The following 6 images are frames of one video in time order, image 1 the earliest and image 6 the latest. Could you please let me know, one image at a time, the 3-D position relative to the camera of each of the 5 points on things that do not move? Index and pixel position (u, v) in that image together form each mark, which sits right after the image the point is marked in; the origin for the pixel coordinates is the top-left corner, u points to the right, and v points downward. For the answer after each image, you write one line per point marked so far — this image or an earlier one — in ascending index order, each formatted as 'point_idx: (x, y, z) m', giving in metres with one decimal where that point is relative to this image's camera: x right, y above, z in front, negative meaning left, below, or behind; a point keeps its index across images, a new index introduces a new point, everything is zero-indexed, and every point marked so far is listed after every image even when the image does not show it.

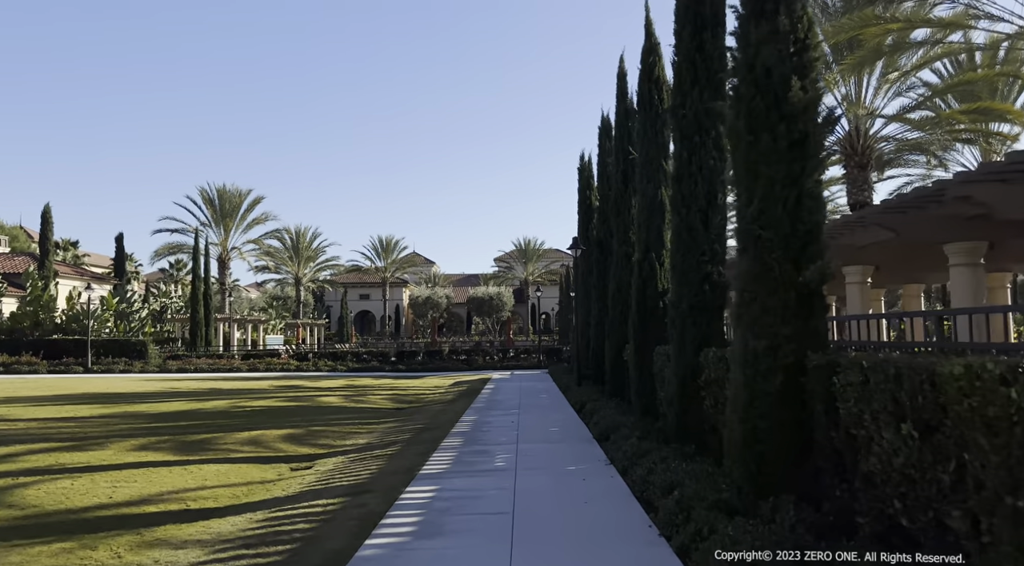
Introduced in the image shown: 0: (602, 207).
0: (+2.4, +2.0, +18.8) m
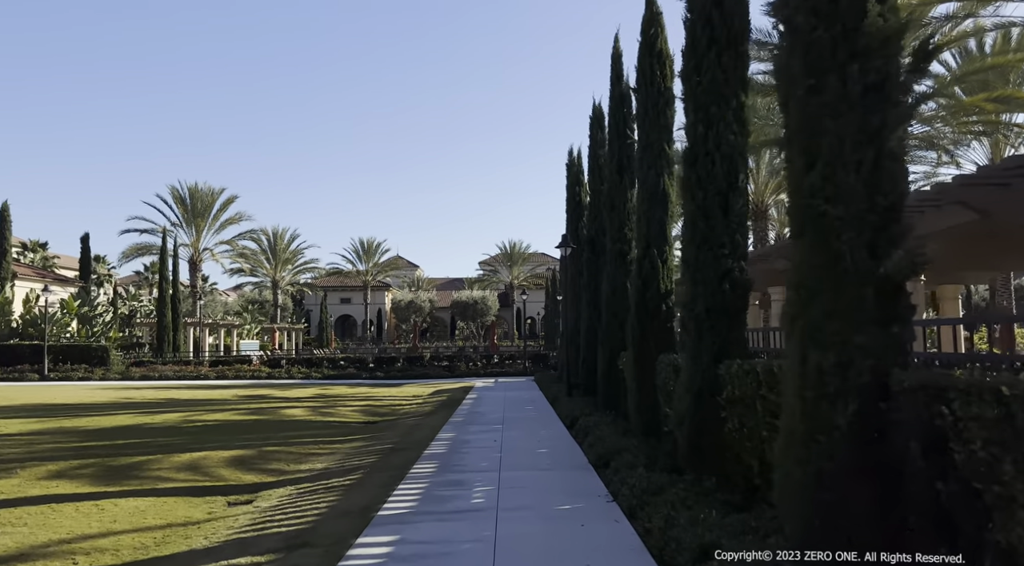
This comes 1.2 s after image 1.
0: (+2.0, +2.0, +17.4) m
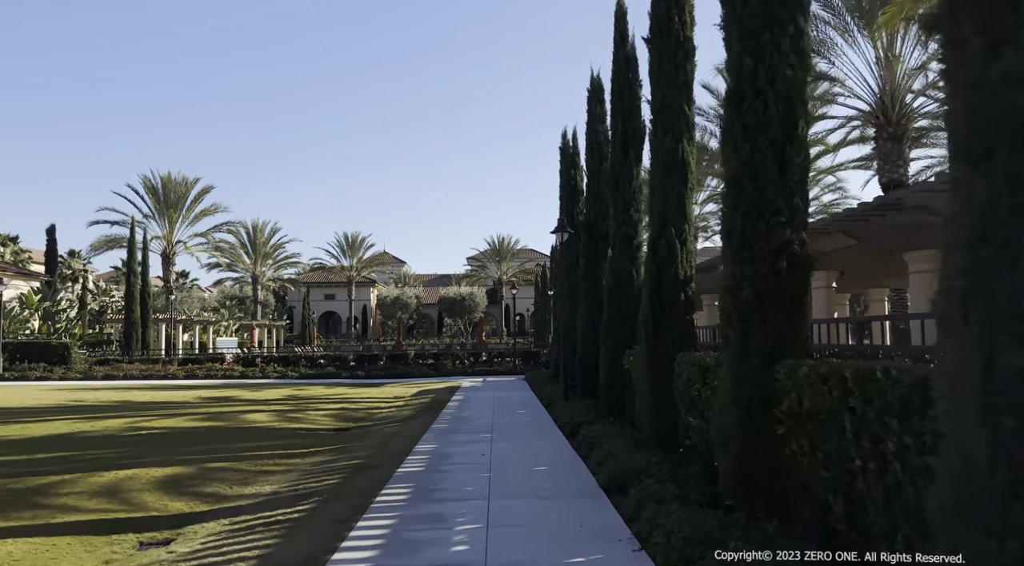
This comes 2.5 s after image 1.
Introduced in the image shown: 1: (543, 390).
0: (+1.8, +2.2, +15.7) m
1: (+0.8, -2.6, +17.3) m
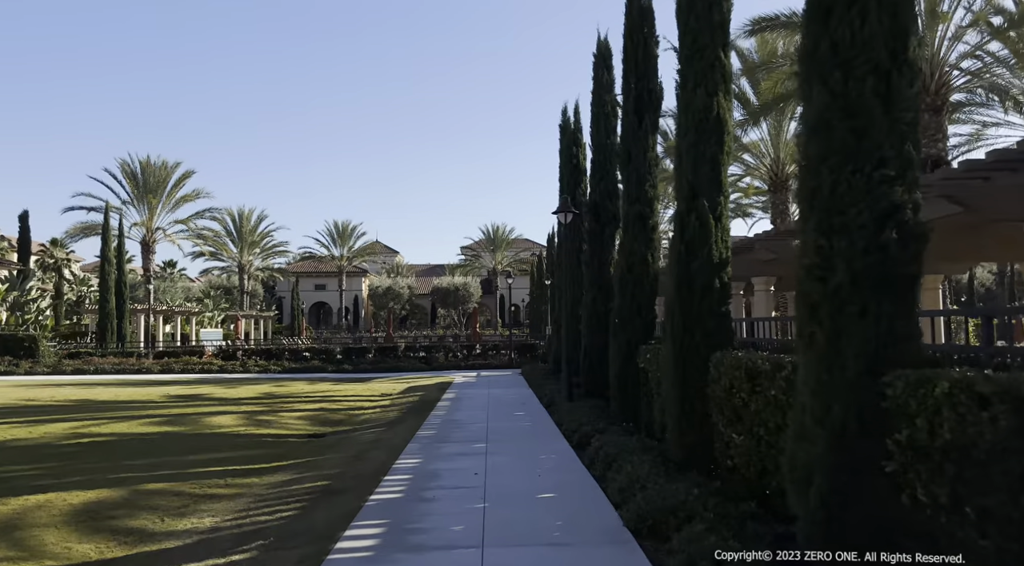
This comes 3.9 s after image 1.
0: (+1.7, +2.5, +14.1) m
1: (+0.7, -2.4, +15.8) m
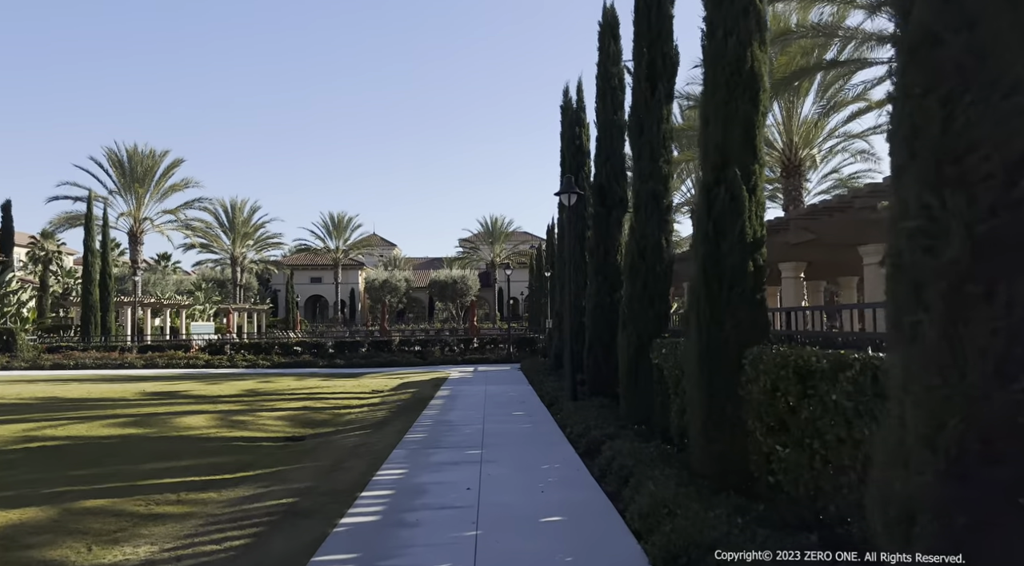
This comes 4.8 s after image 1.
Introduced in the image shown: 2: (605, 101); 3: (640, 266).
0: (+1.7, +2.7, +13.0) m
1: (+0.7, -2.1, +14.7) m
2: (+1.7, +3.4, +13.0) m
3: (+1.7, +0.3, +9.6) m
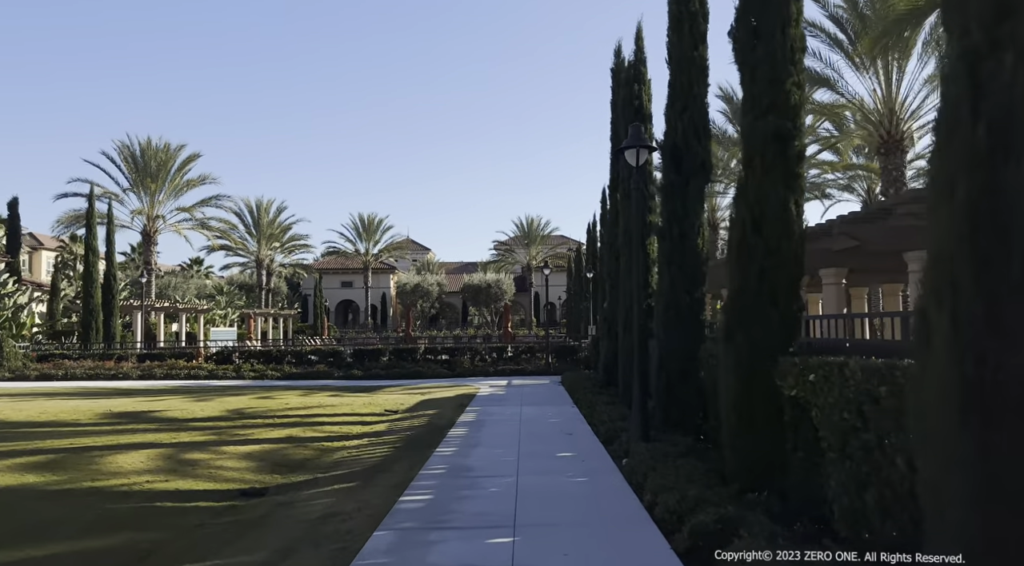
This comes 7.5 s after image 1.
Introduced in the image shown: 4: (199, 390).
0: (+2.3, +2.8, +9.7) m
1: (+1.4, -2.1, +11.4) m
2: (+2.4, +3.5, +9.7) m
3: (+2.2, +0.4, +6.2) m
4: (-8.3, -2.8, +18.7) m
